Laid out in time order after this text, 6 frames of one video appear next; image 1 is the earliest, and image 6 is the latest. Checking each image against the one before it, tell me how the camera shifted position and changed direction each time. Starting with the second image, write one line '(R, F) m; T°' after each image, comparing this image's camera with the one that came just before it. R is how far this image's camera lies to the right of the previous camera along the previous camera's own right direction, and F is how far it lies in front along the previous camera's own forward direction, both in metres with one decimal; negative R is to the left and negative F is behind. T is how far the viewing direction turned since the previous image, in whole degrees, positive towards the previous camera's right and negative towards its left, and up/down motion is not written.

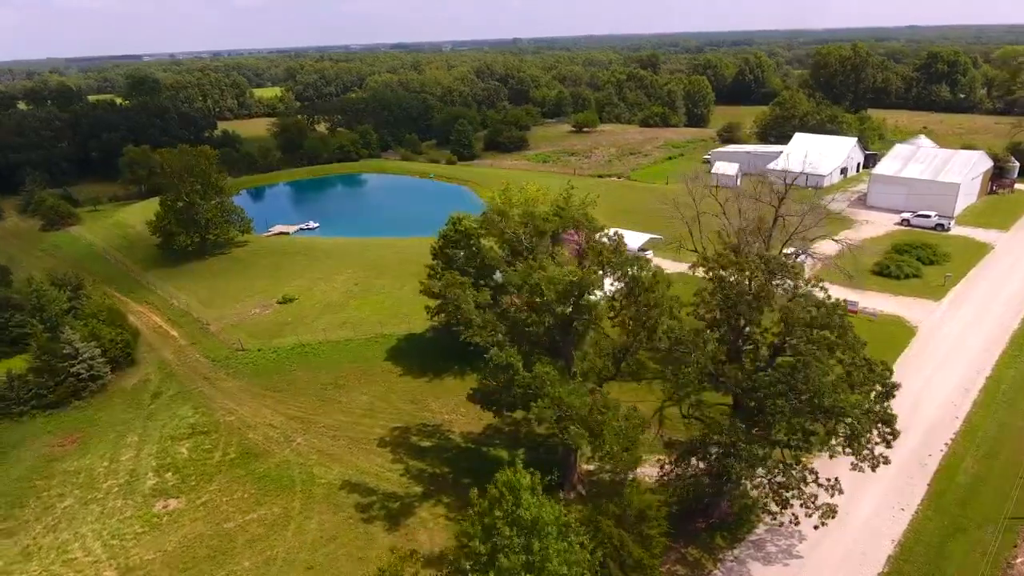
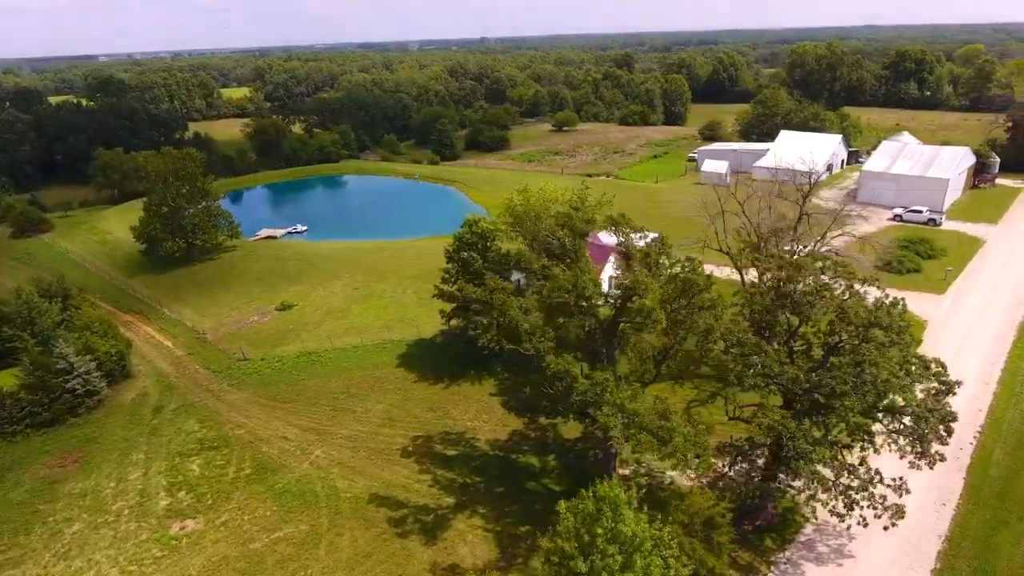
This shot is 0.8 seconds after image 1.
(-2.2, +0.6) m; +3°
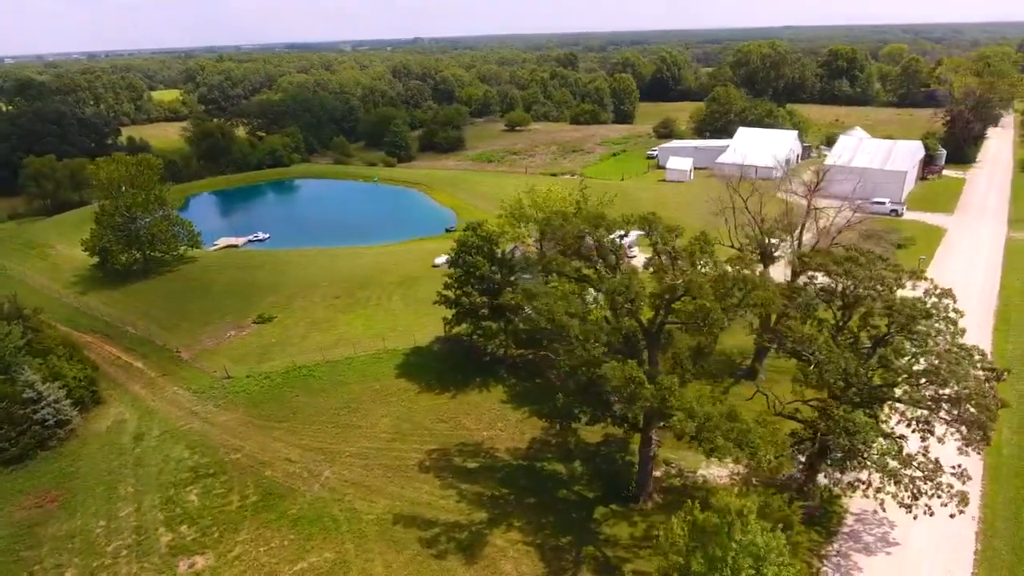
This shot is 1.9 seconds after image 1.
(-2.9, +0.9) m; +5°
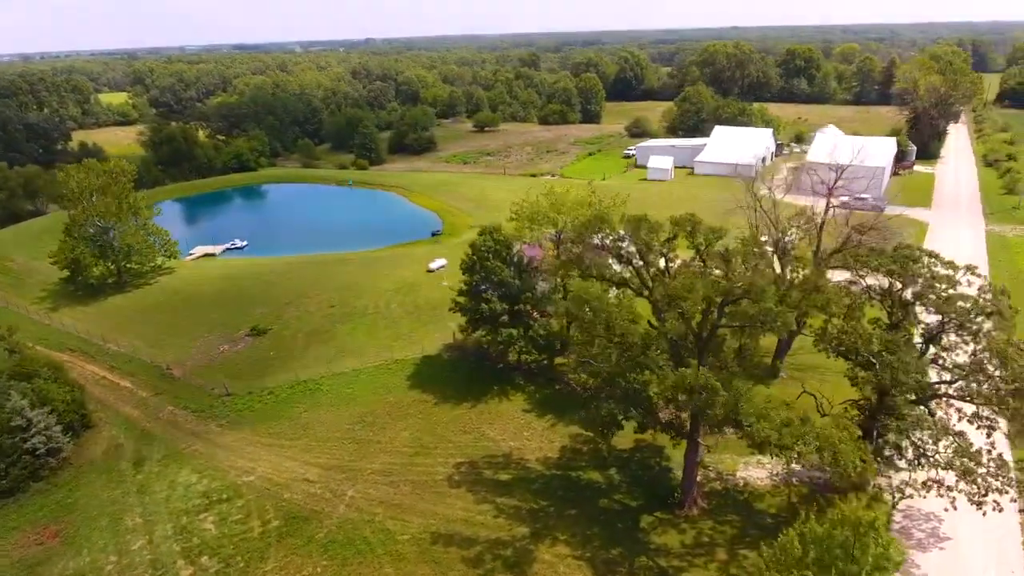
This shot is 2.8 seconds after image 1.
(-2.7, +0.8) m; +4°
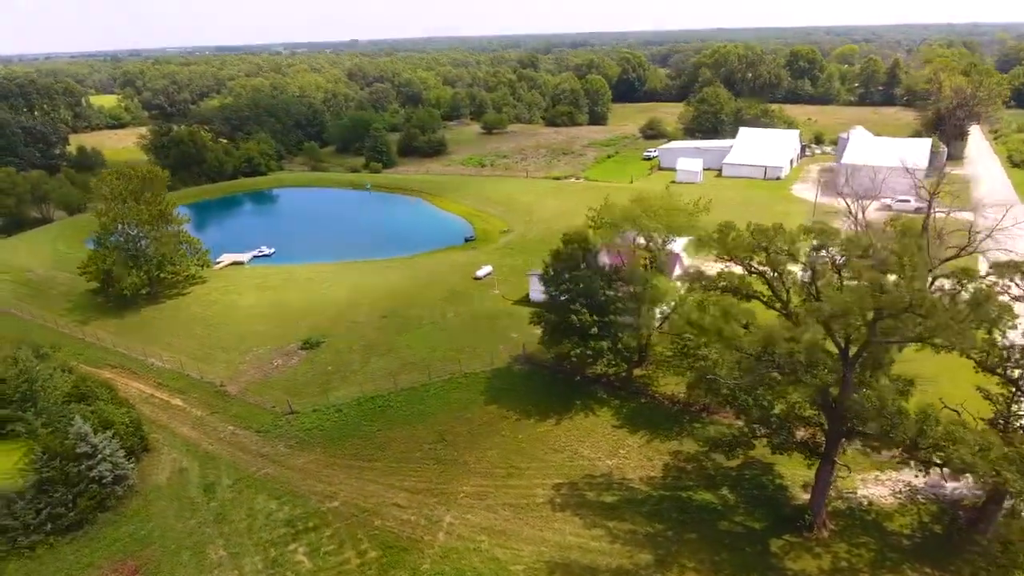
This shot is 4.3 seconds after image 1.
(-4.3, +1.3) m; +2°
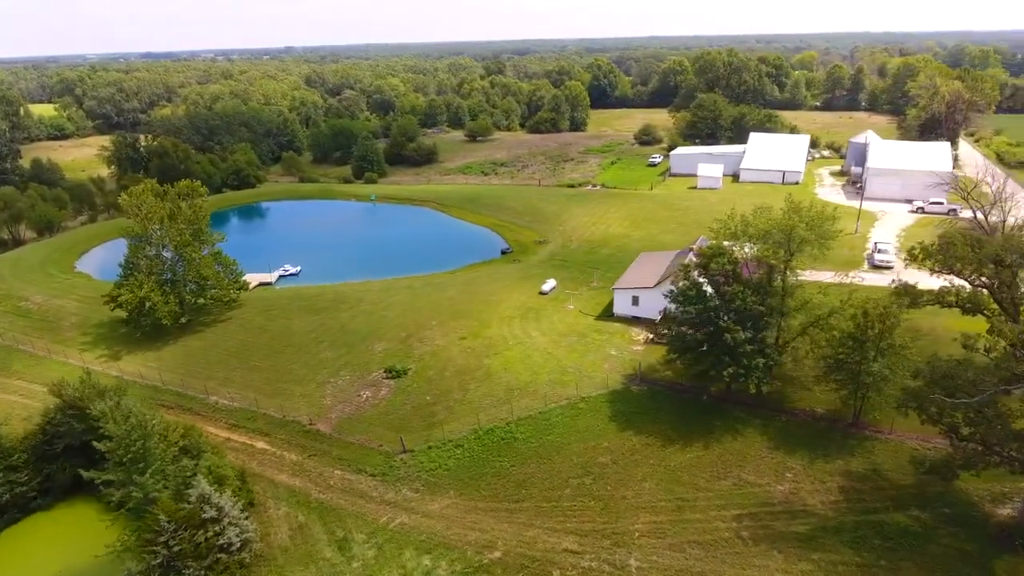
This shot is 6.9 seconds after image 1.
(-7.8, +2.3) m; +6°
